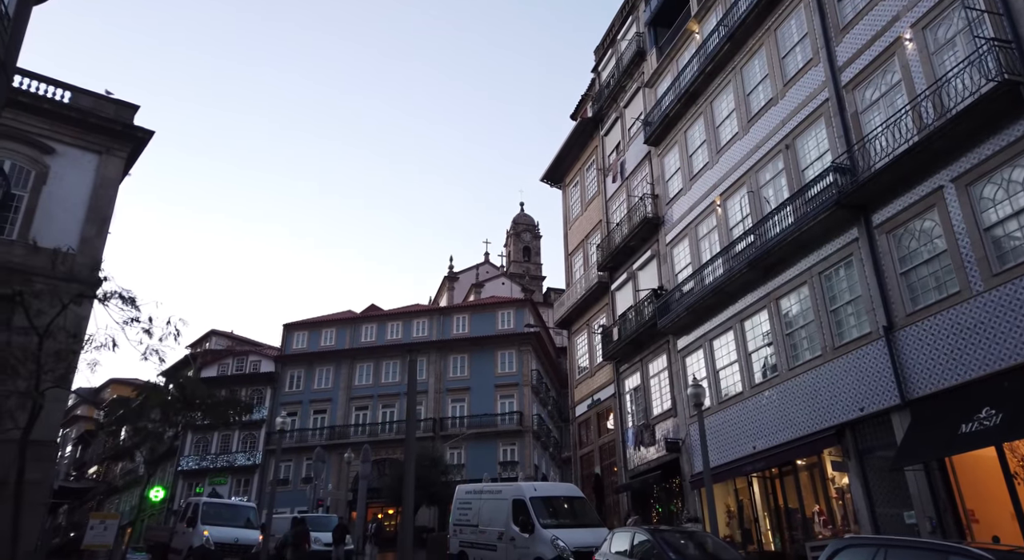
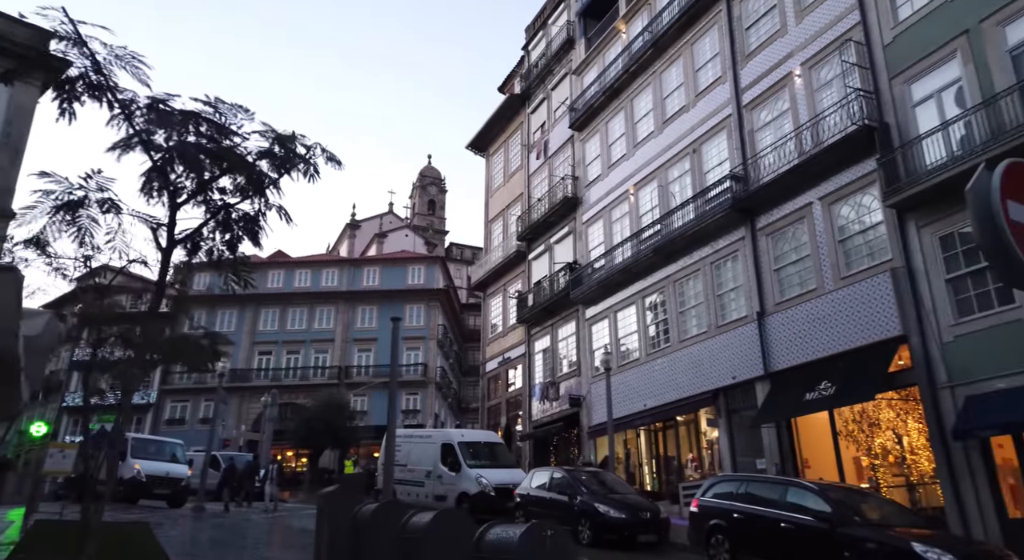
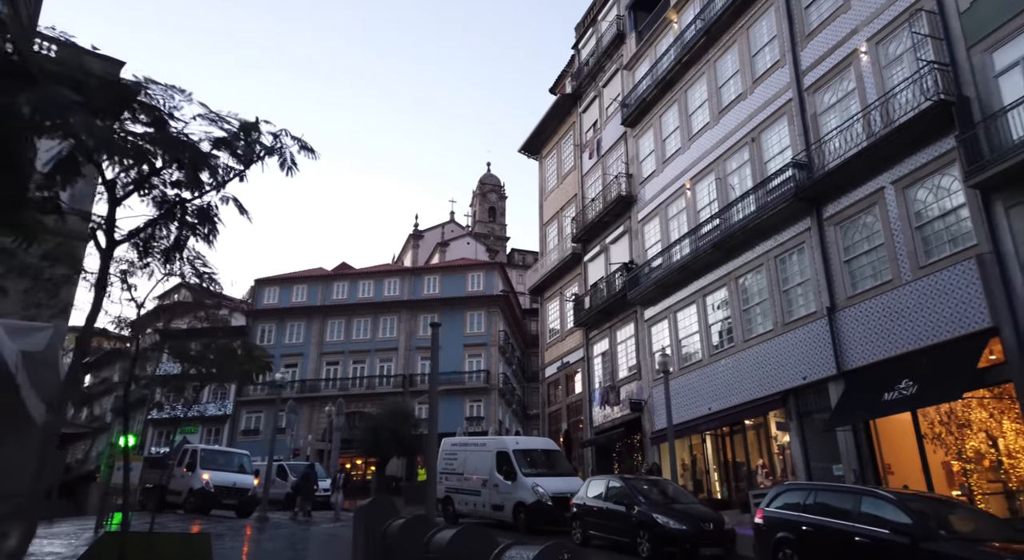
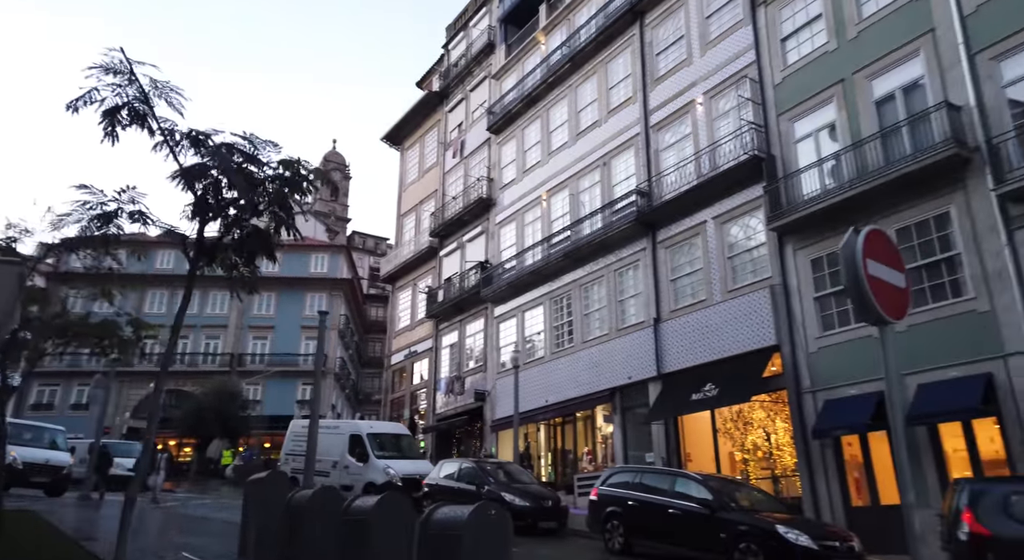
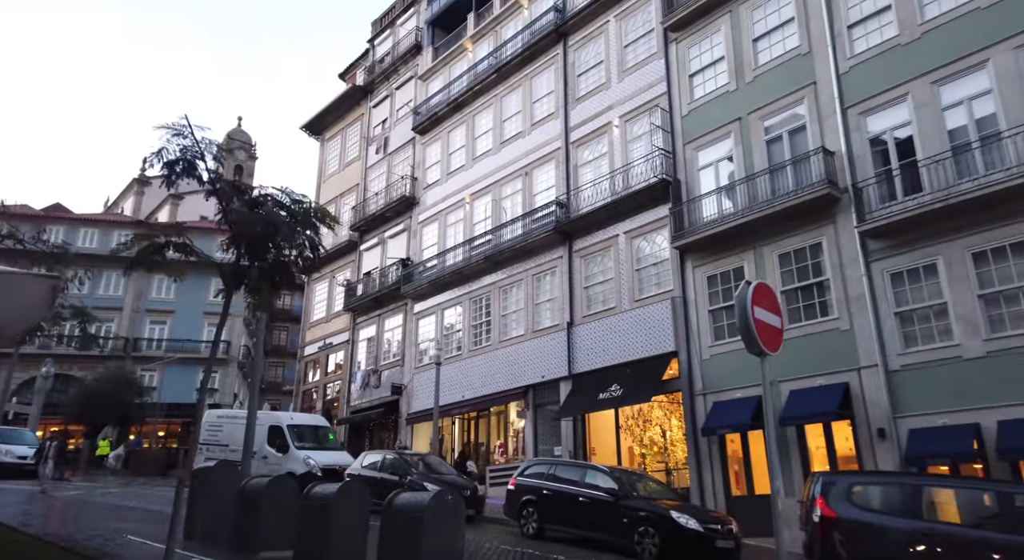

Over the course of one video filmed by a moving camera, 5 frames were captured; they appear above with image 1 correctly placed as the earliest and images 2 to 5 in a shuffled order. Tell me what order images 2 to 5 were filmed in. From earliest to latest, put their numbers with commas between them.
3, 2, 4, 5
